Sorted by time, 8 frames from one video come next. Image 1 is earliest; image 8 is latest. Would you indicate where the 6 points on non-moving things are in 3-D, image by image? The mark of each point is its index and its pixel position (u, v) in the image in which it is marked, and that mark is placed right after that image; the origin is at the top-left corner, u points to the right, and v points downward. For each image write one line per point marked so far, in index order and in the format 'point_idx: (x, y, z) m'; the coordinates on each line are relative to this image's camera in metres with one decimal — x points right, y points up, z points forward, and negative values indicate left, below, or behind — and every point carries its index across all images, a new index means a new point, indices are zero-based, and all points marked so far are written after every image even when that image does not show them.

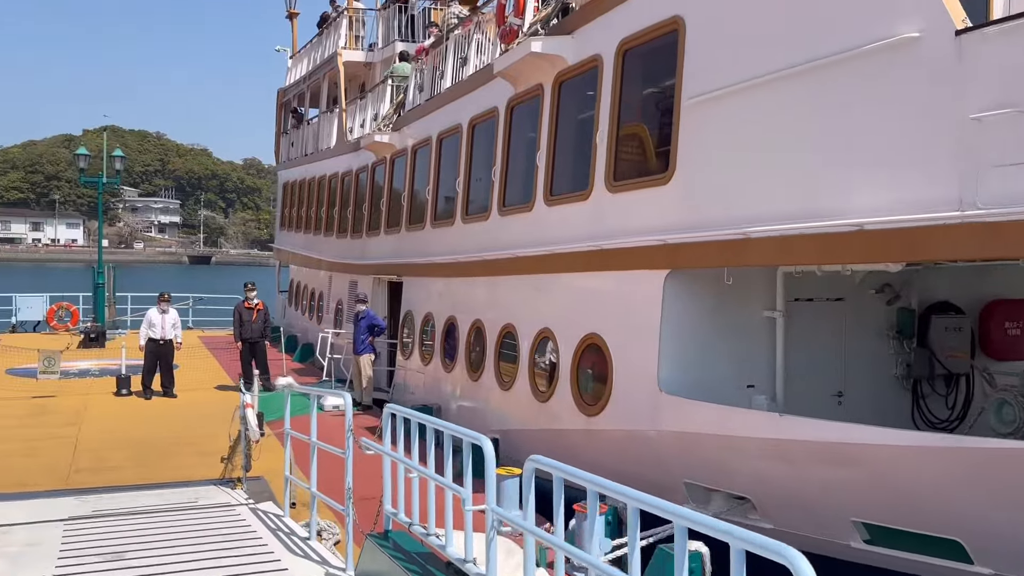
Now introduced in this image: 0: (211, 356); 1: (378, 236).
0: (-5.3, -1.2, +16.0) m
1: (-2.1, +0.8, +14.1) m
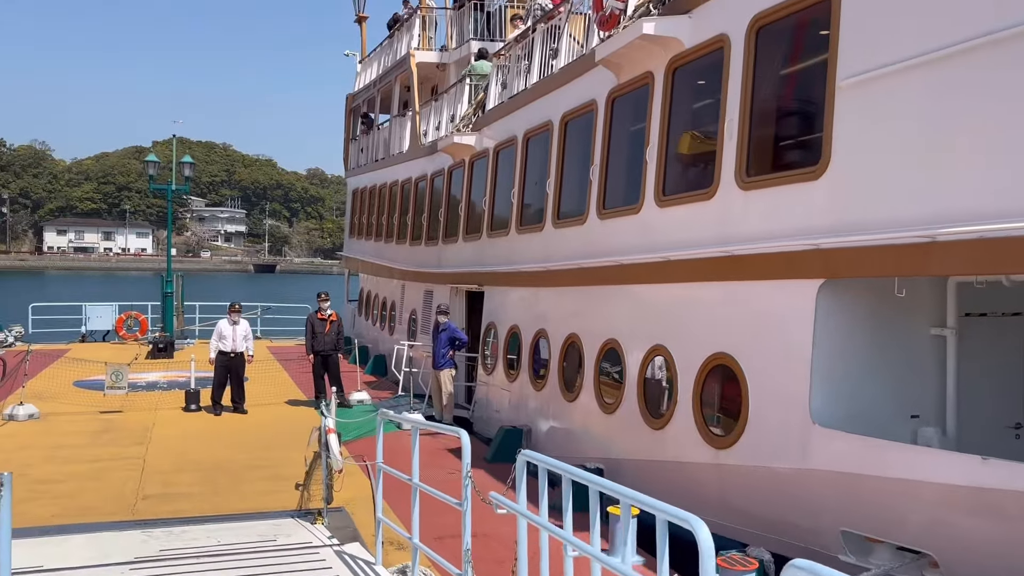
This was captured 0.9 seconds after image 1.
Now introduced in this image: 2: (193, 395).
0: (-3.9, -1.4, +15.4) m
1: (-0.8, +0.7, +13.3) m
2: (-4.2, -1.4, +12.1) m
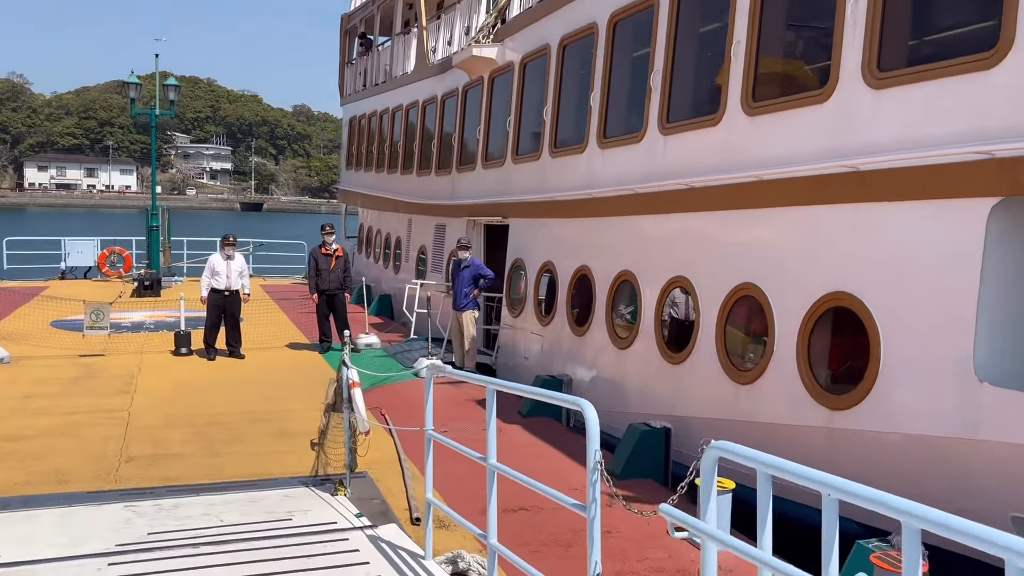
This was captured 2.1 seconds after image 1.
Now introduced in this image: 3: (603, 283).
0: (-3.6, -0.3, +14.2) m
1: (-0.5, +1.5, +12.0) m
2: (-3.9, -0.6, +10.8) m
3: (+0.9, 0.0, +8.1) m
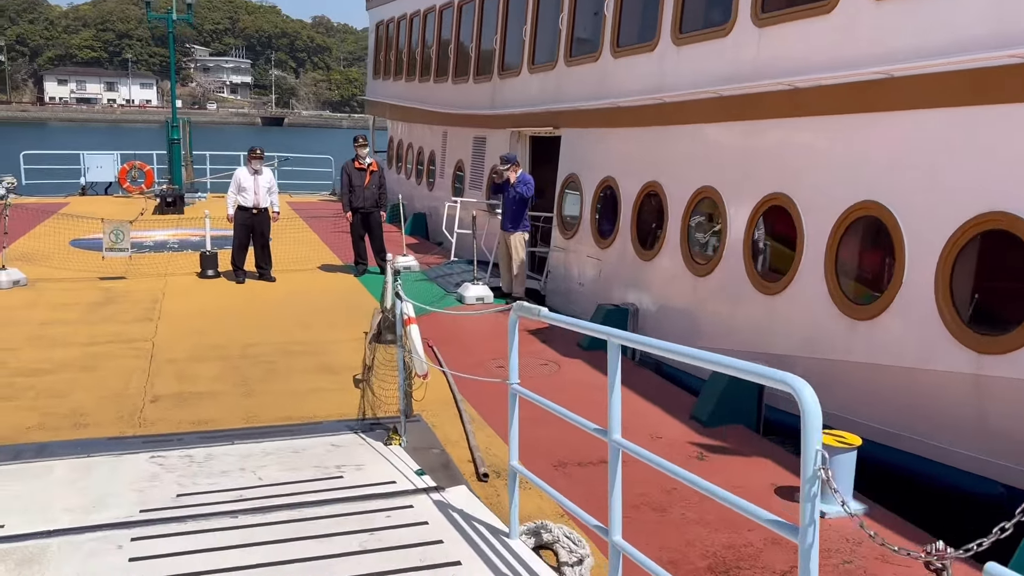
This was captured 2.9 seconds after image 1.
0: (-3.0, +0.9, +13.4) m
1: (+0.1, +2.5, +10.9) m
2: (-3.4, +0.3, +10.1) m
3: (+1.4, +0.7, +7.2) m
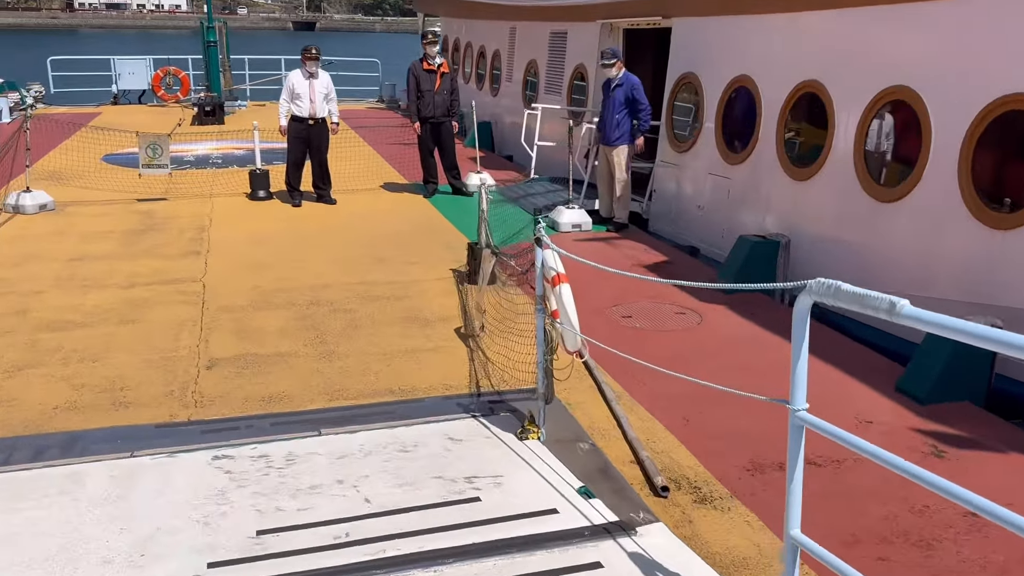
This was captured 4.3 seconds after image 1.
0: (-1.9, +2.0, +12.0) m
1: (+1.0, +3.4, +9.3) m
2: (-2.5, +1.1, +8.8) m
3: (+2.2, +1.2, +5.8) m
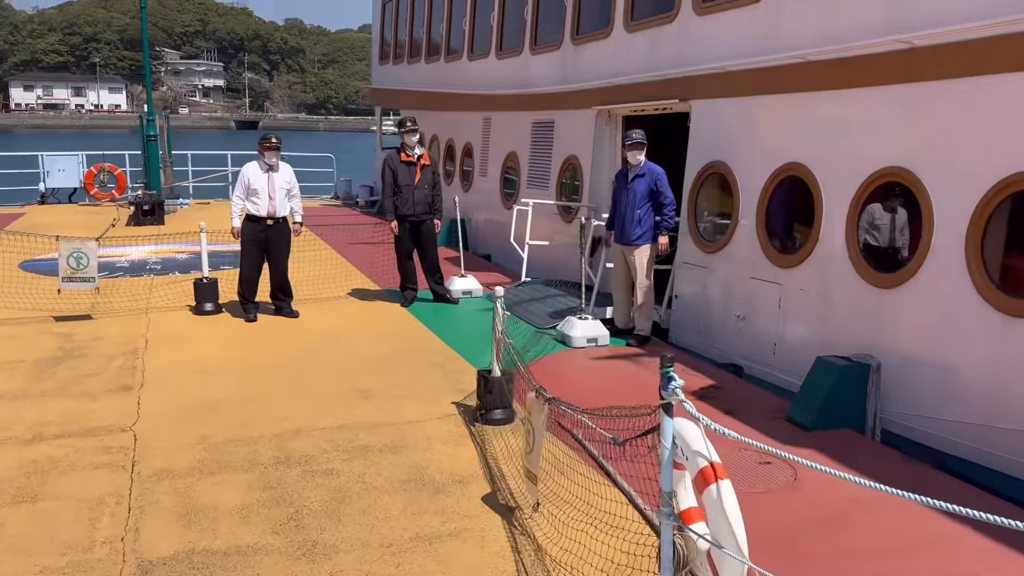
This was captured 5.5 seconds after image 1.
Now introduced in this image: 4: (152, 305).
0: (-2.2, +0.6, +10.7) m
1: (+0.9, +2.3, +8.4) m
2: (-2.5, 0.0, +7.4) m
3: (+2.3, +0.5, +4.7) m
4: (-3.1, -0.1, +7.7) m
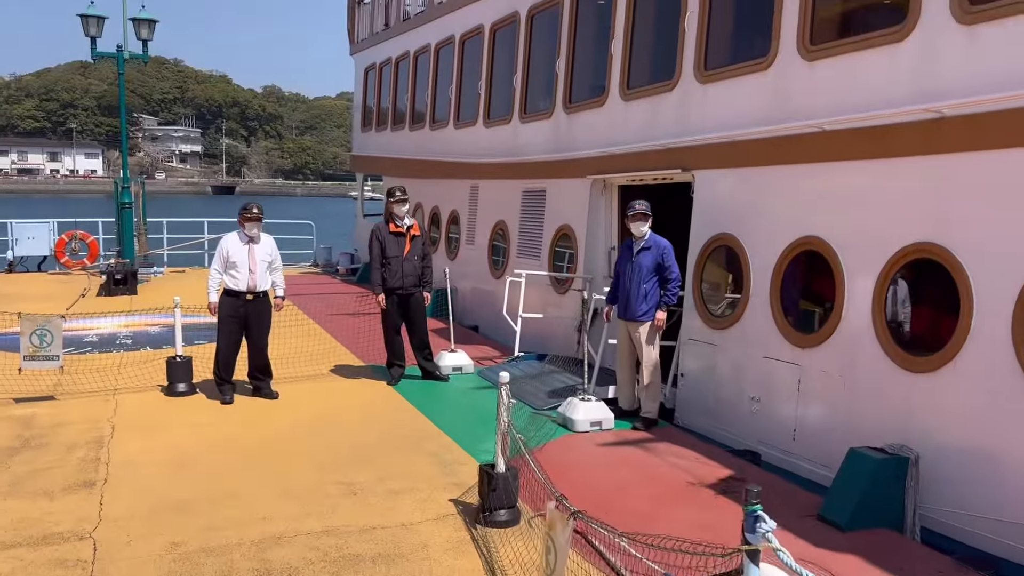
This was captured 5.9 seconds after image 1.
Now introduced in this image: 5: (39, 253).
0: (-2.3, -0.3, +10.3) m
1: (+0.8, +1.6, +8.1) m
2: (-2.5, -0.6, +6.9) m
3: (+2.3, +0.1, +4.4) m
4: (-3.1, -0.8, +7.2) m
5: (-8.4, +0.6, +16.2) m
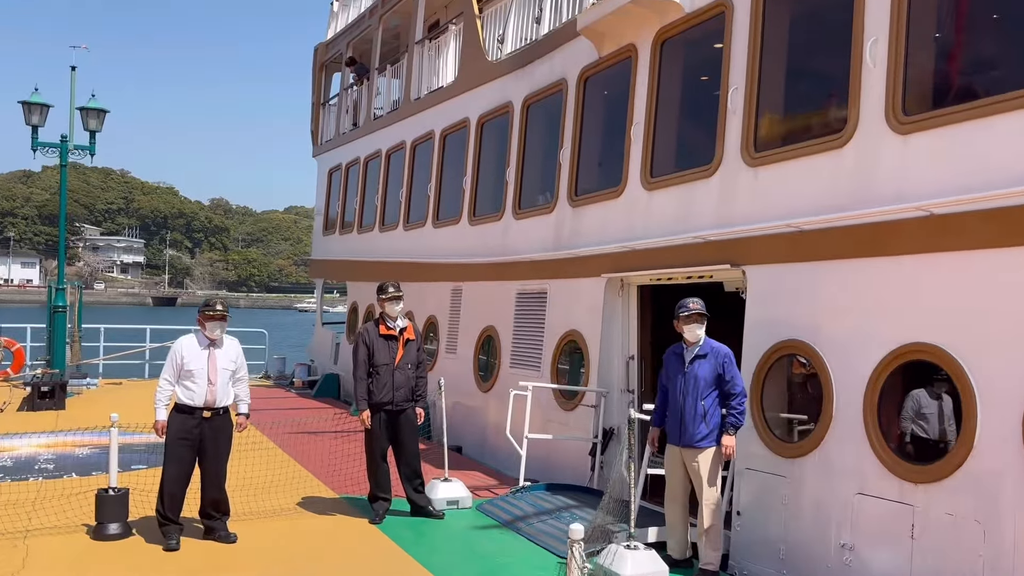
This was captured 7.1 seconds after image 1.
0: (-2.4, -1.4, +8.9) m
1: (+0.9, +0.7, +7.2) m
2: (-2.4, -1.3, +5.5) m
3: (+2.6, -0.4, +3.3) m
4: (-3.0, -1.5, +5.7) m
5: (-8.9, -1.2, +14.5) m
